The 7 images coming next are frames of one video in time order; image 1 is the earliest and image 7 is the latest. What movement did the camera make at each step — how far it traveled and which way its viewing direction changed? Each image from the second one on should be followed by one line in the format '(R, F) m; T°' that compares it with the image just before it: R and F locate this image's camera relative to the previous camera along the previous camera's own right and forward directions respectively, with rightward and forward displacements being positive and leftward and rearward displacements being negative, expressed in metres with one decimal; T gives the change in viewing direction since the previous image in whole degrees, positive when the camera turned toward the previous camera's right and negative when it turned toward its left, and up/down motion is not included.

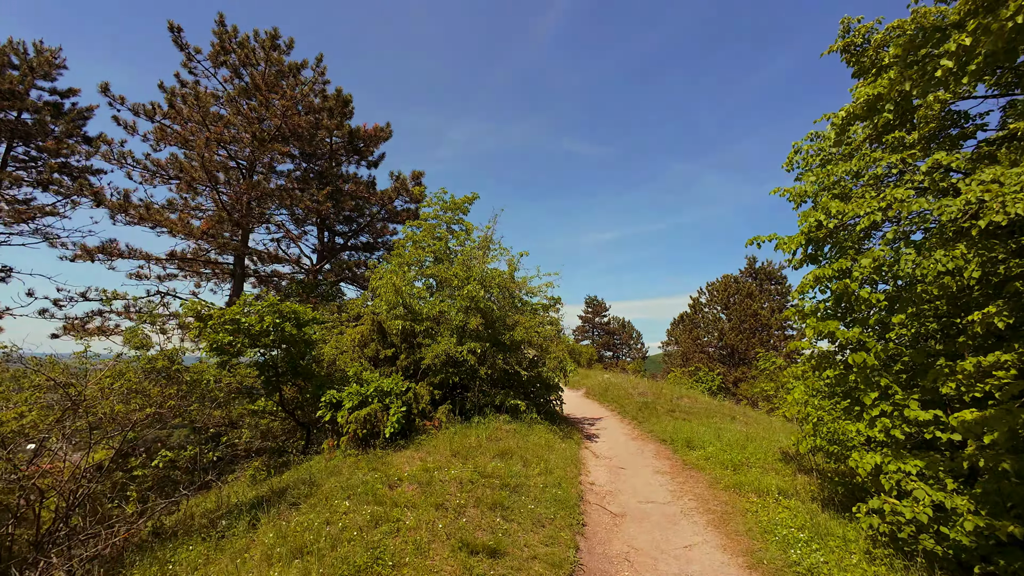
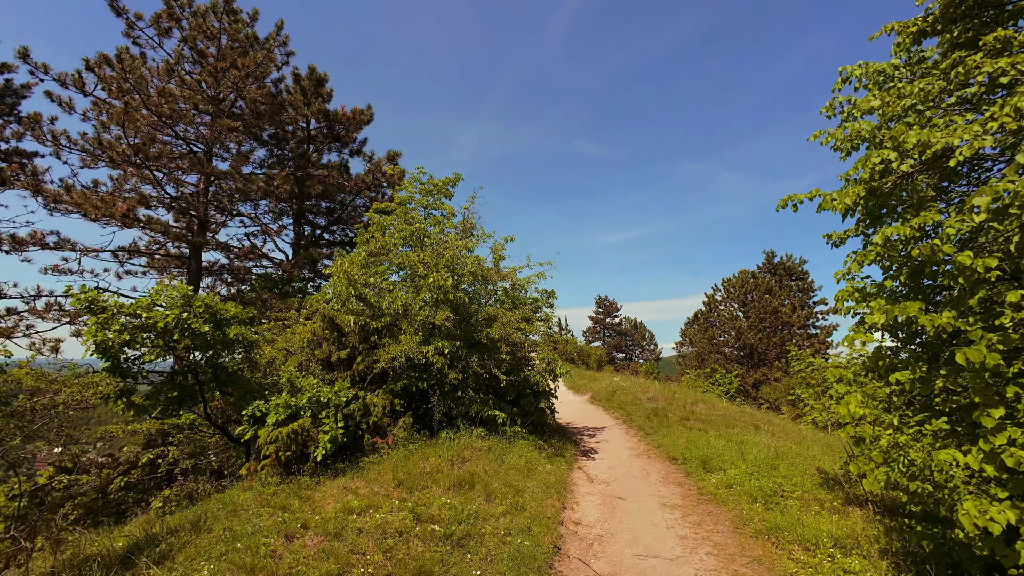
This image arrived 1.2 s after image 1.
(+0.8, +1.8) m; -2°
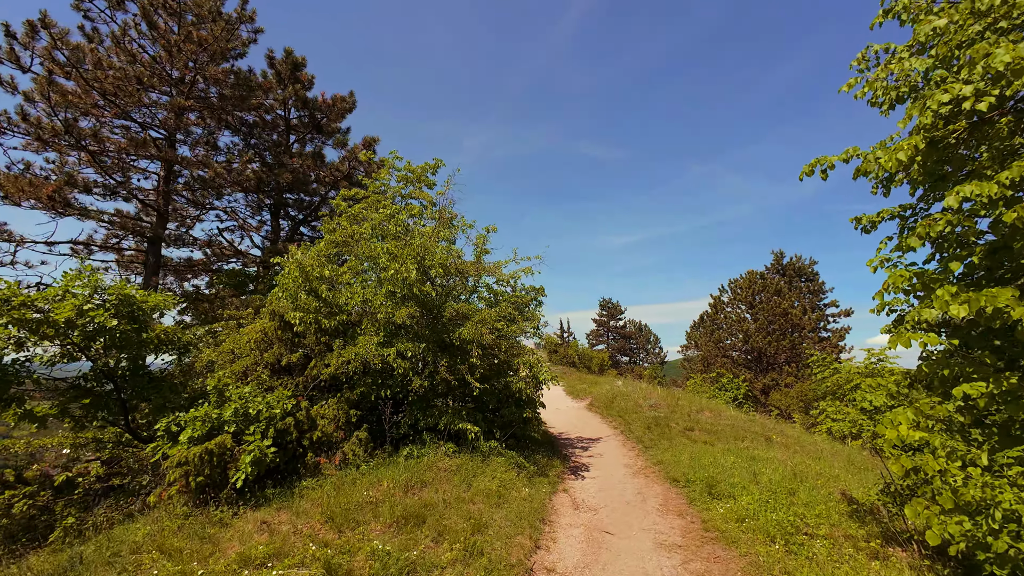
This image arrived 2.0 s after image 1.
(+0.5, +1.2) m; -1°
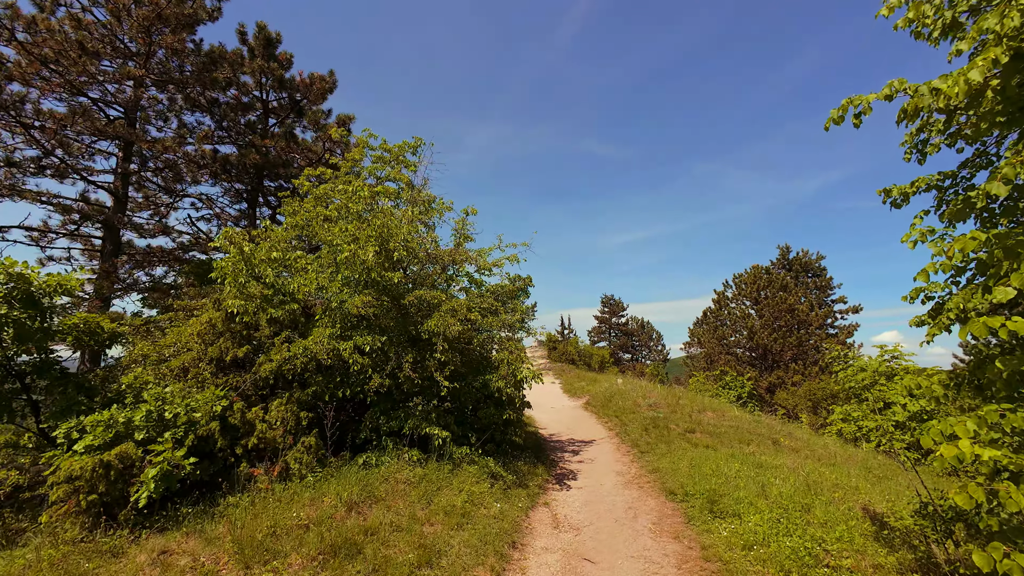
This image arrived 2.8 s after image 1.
(+0.5, +1.0) m; 0°
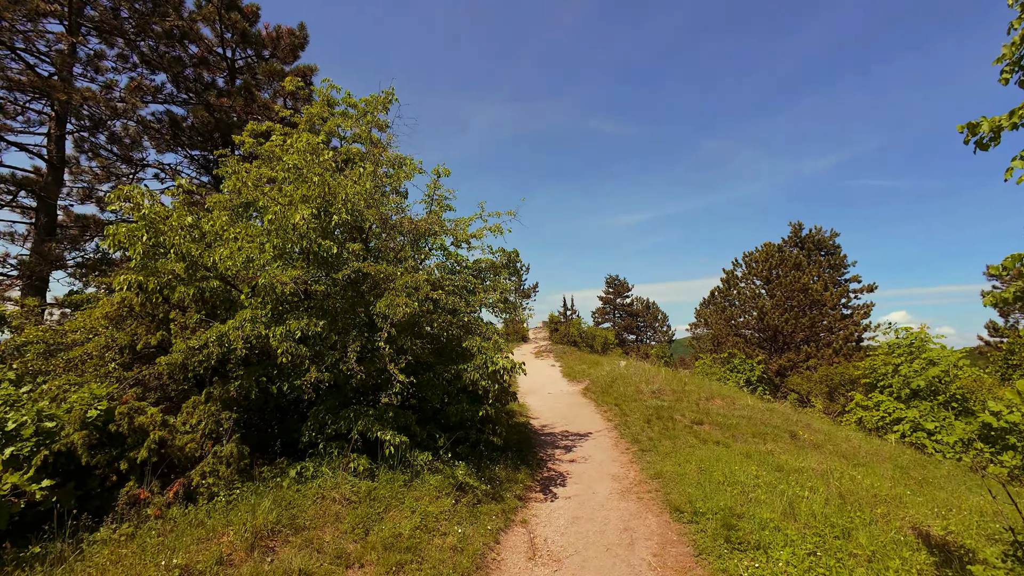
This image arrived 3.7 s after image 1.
(+0.5, +1.3) m; -1°
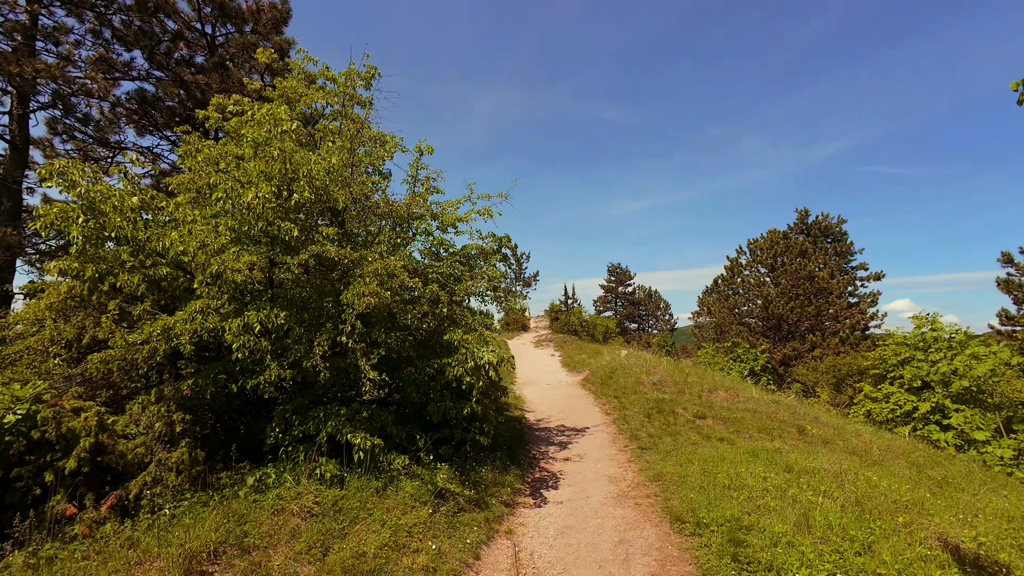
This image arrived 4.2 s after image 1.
(+0.2, +0.6) m; 0°
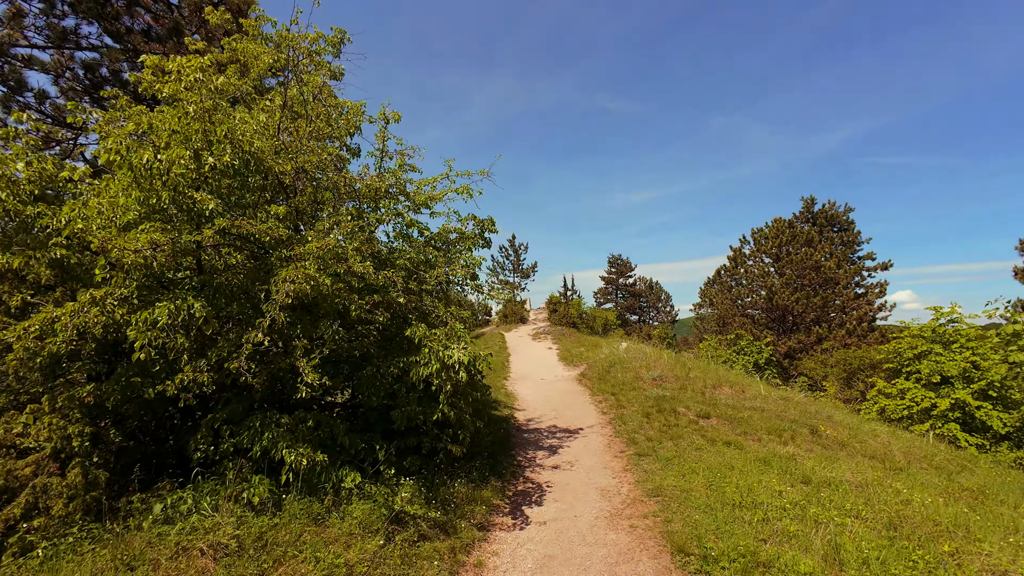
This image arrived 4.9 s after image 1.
(+0.3, +0.9) m; 0°
